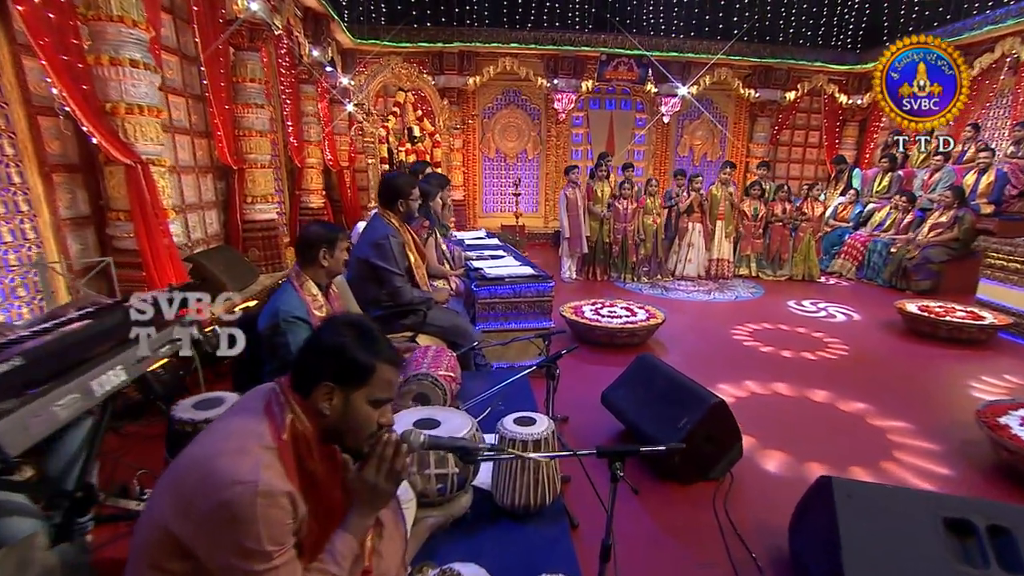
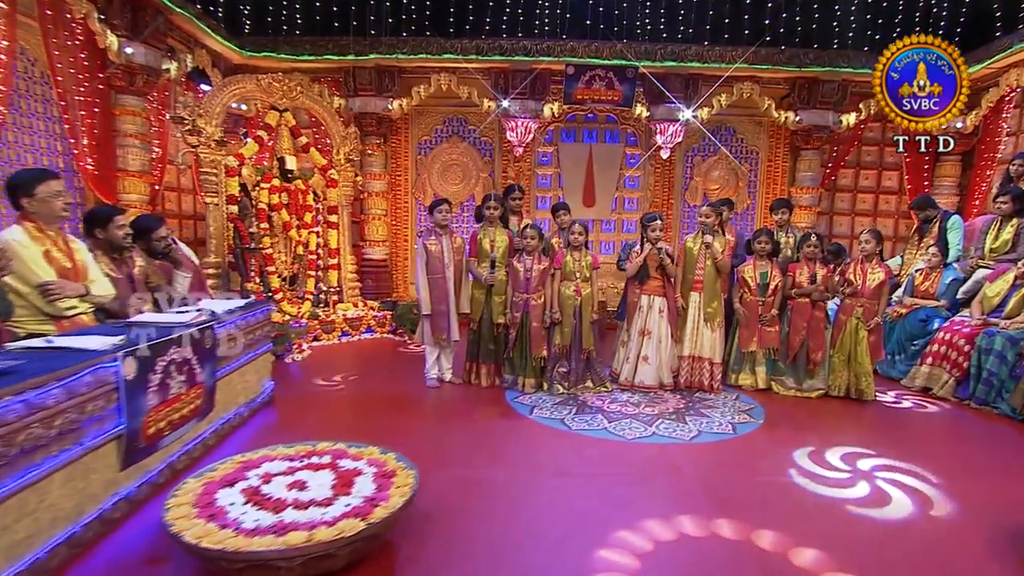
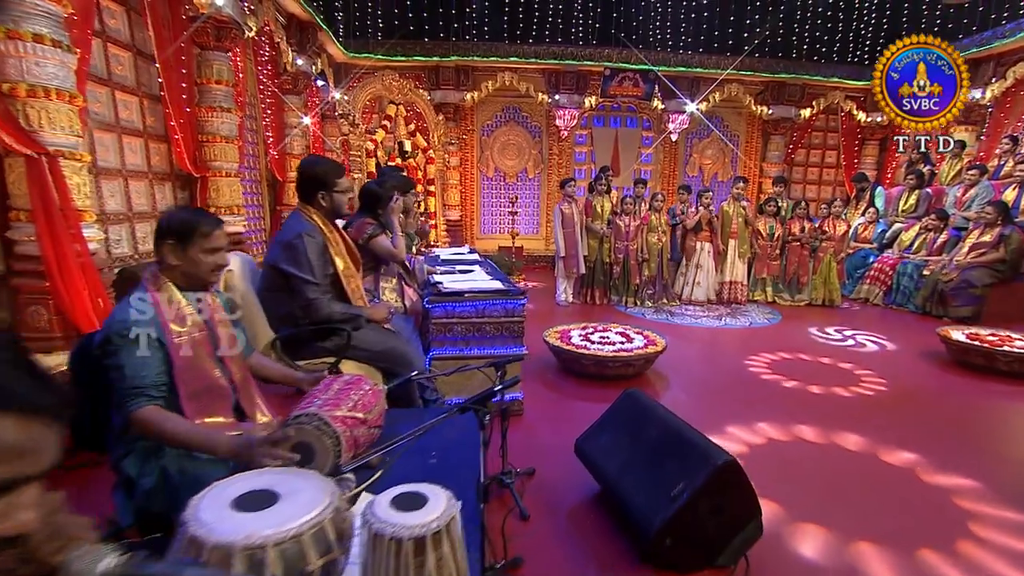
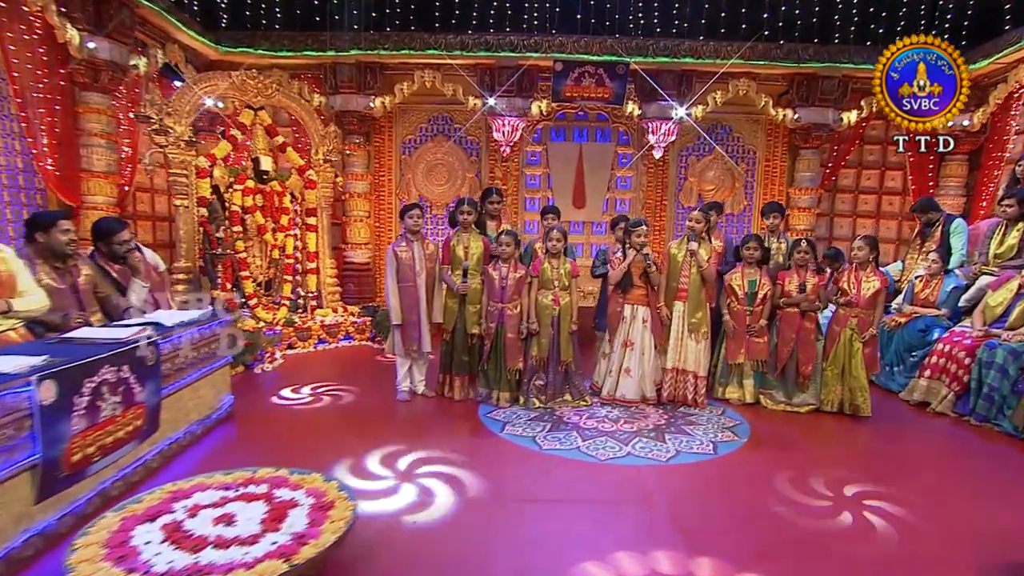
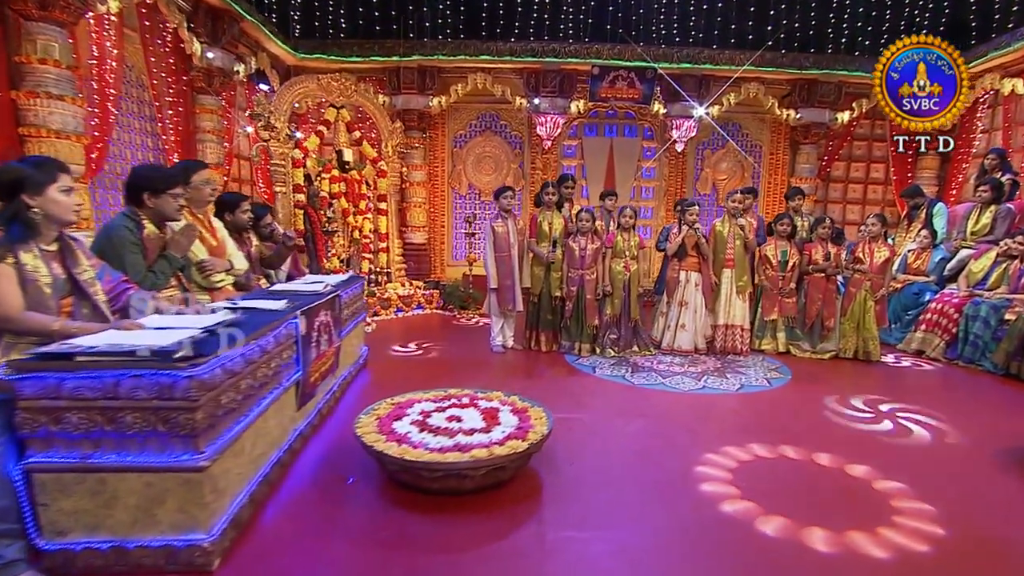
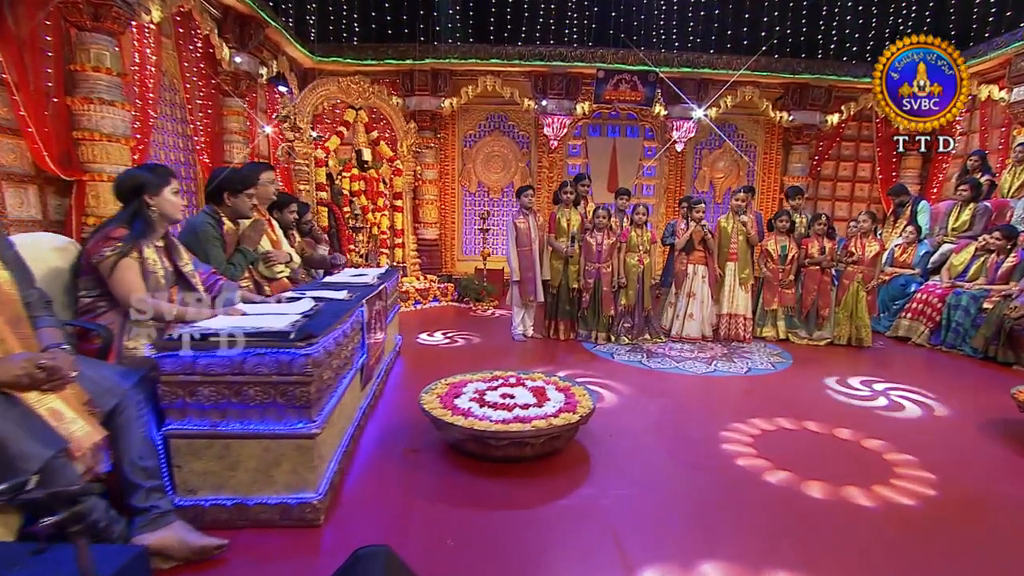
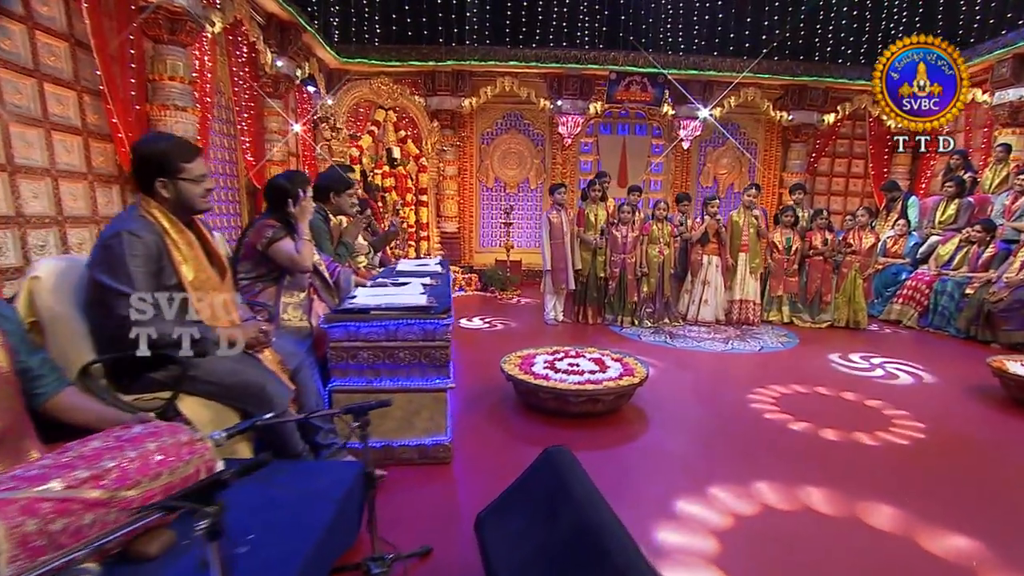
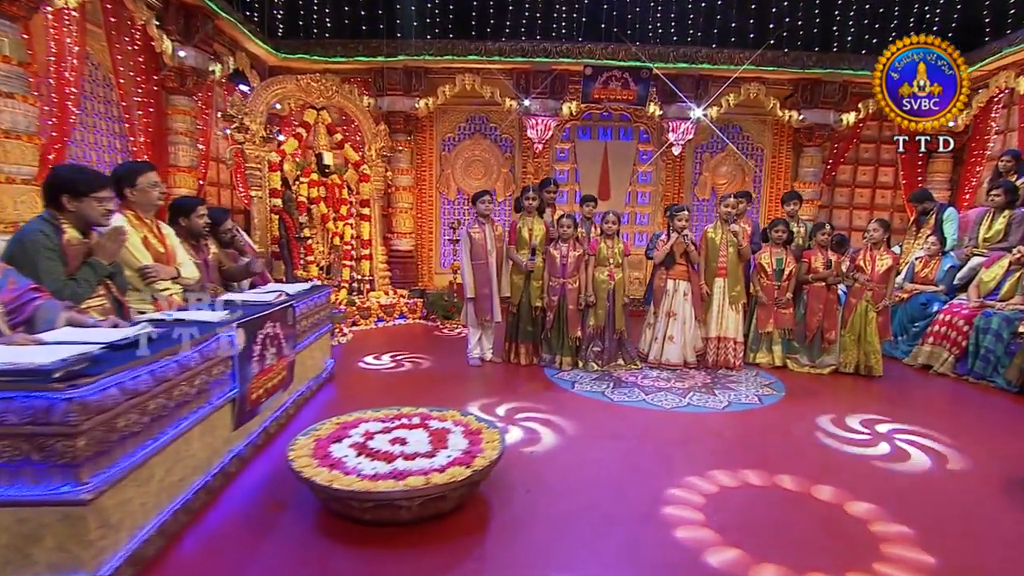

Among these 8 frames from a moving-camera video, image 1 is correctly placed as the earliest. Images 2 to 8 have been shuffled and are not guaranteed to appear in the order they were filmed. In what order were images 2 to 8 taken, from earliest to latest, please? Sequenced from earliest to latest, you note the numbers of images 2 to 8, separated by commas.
3, 7, 6, 5, 8, 2, 4
